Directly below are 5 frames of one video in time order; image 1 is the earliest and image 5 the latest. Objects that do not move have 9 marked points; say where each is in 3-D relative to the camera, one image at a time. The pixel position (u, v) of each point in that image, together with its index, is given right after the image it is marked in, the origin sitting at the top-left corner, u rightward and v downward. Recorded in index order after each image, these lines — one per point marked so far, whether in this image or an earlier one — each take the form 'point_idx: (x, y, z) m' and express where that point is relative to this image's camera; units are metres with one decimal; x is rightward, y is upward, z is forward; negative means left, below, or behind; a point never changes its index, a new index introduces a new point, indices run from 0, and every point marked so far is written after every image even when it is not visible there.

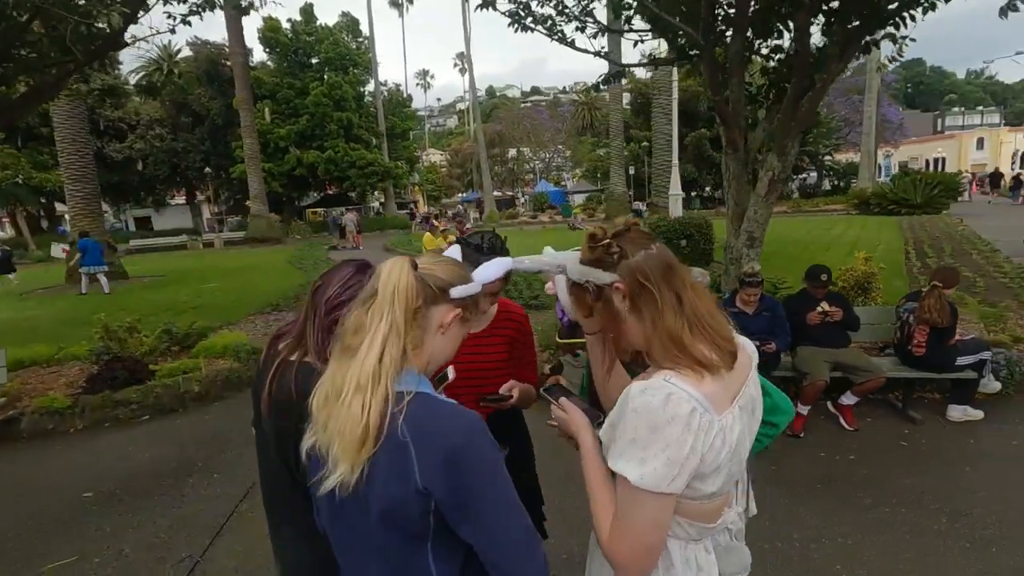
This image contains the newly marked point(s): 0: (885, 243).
0: (+11.0, +1.3, +15.9) m
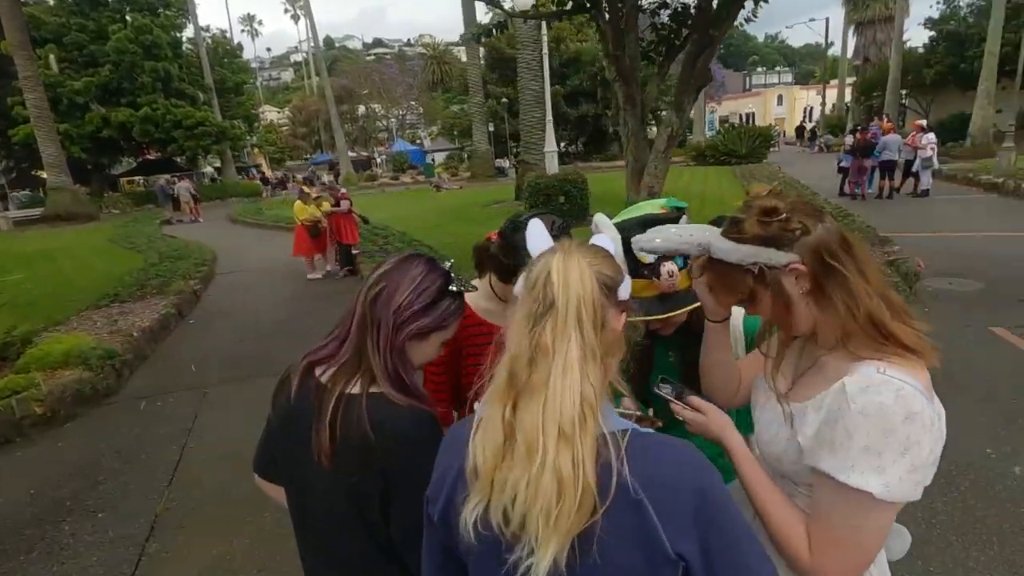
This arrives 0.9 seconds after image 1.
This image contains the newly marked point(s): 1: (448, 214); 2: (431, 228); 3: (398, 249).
0: (+7.1, +3.2, +17.8) m
1: (-2.4, +2.8, +19.7) m
2: (-2.6, +1.9, +16.7) m
3: (-2.8, +0.9, +12.7) m
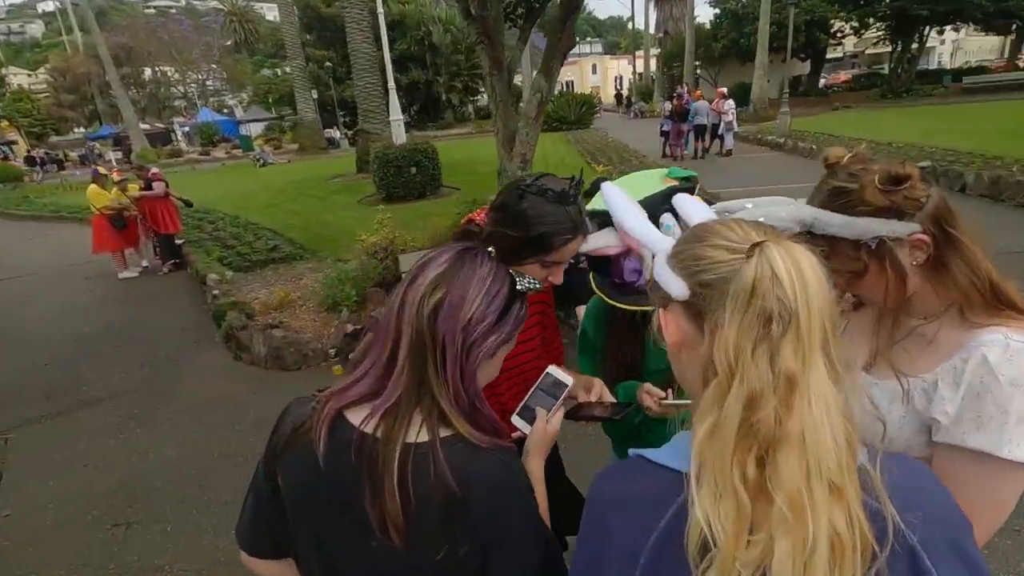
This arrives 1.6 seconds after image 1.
0: (+1.9, +4.6, +18.6) m
1: (-7.7, +3.2, +17.8) m
2: (-6.9, +2.3, +14.9) m
3: (-5.8, +1.1, +11.1) m
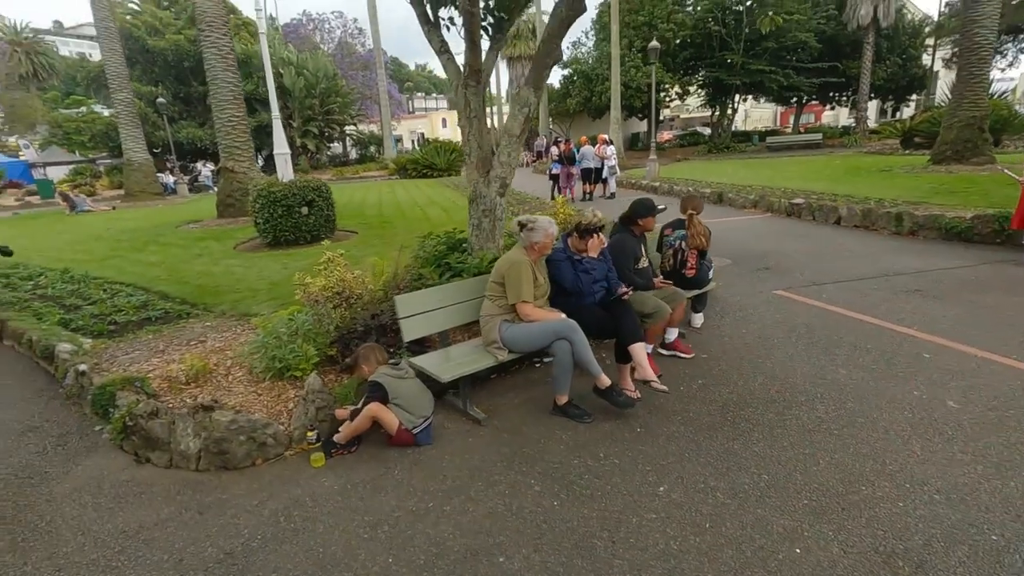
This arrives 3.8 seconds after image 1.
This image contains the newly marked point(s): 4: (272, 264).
0: (-1.7, +3.0, +18.0) m
1: (-10.7, +1.3, +14.5) m
2: (-9.1, +0.7, +11.9) m
3: (-7.0, -0.1, +8.4) m
4: (-4.3, +0.4, +9.7) m
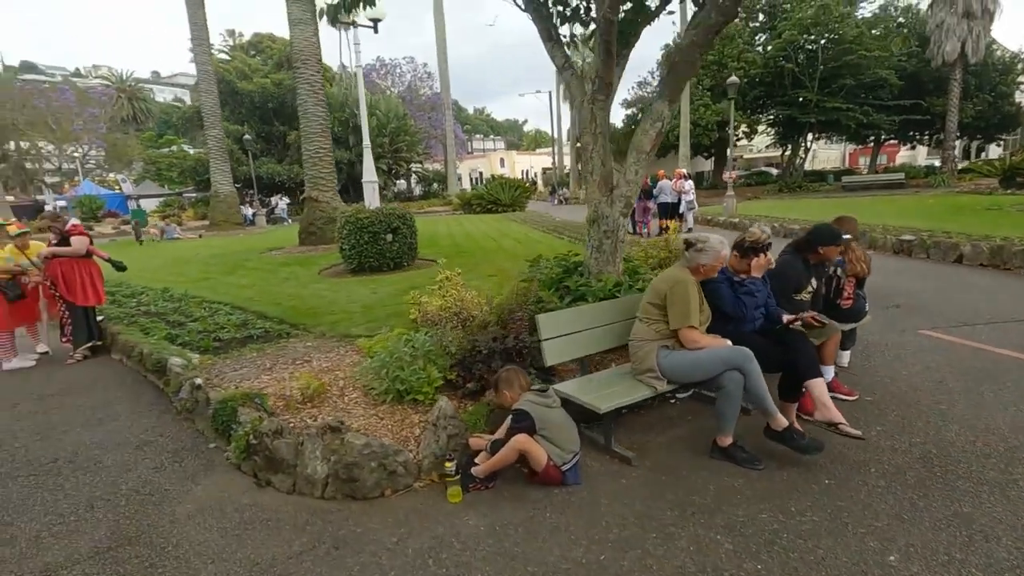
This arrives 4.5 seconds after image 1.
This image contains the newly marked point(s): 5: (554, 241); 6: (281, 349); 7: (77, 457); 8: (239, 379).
0: (+0.7, +1.9, +17.8) m
1: (-8.6, +0.7, +15.0) m
2: (-7.2, +0.2, +12.3) m
3: (-5.4, -0.3, +8.6) m
4: (-2.7, 0.0, +9.6) m
5: (+1.3, +1.6, +16.0) m
6: (-2.7, -0.7, +6.3) m
7: (-3.5, -1.4, +4.3) m
8: (-2.7, -0.9, +5.2) m
